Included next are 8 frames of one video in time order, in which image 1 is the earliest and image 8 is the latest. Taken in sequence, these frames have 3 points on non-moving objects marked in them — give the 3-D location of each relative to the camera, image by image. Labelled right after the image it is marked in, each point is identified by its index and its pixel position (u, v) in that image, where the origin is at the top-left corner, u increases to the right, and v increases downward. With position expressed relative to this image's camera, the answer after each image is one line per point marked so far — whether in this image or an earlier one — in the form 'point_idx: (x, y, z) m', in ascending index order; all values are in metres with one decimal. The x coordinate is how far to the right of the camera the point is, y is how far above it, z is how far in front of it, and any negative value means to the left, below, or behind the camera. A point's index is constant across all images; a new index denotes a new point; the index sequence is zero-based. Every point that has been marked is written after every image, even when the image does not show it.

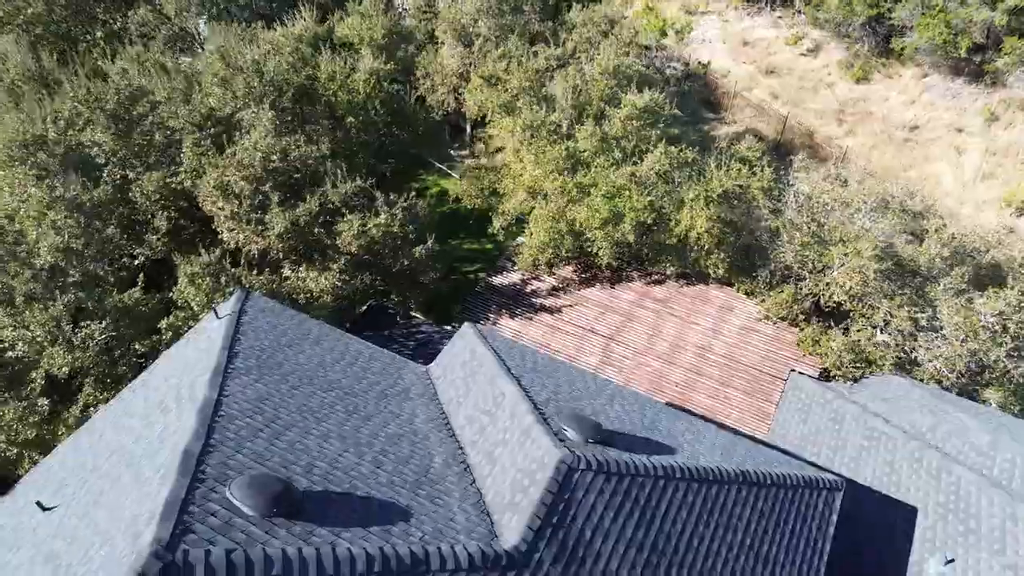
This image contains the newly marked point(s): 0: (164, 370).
0: (-6.5, -1.6, +13.7) m
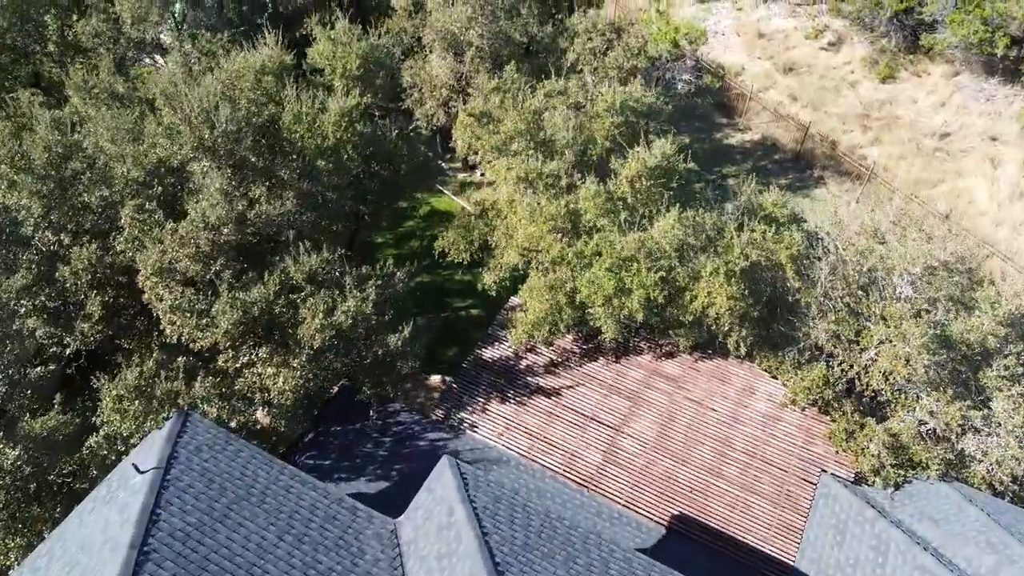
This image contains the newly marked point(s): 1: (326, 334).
0: (-6.7, -4.1, +11.2) m
1: (-4.2, -1.1, +16.6) m
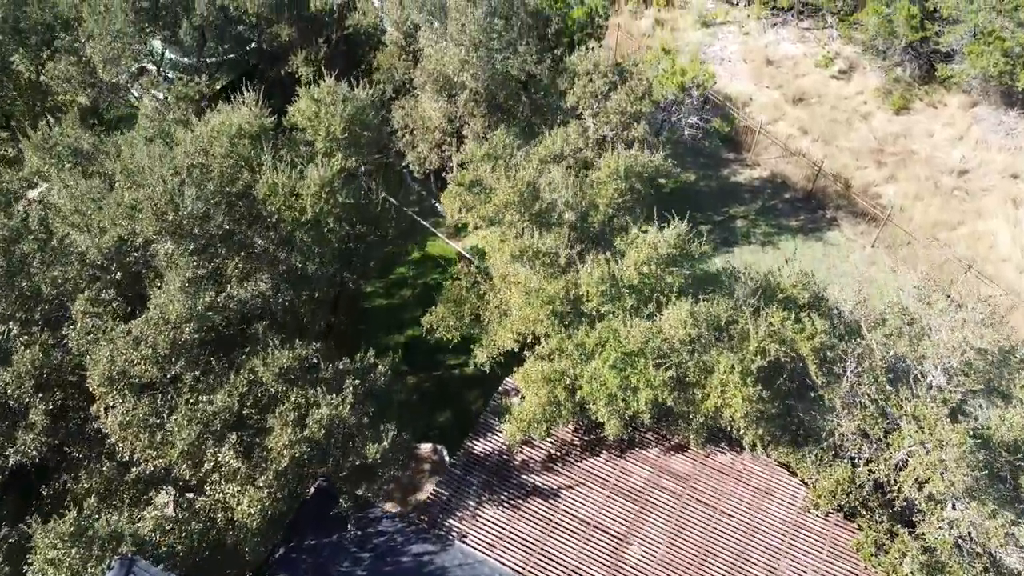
0: (-6.9, -6.2, +9.4) m
1: (-4.3, -3.3, +14.8) m
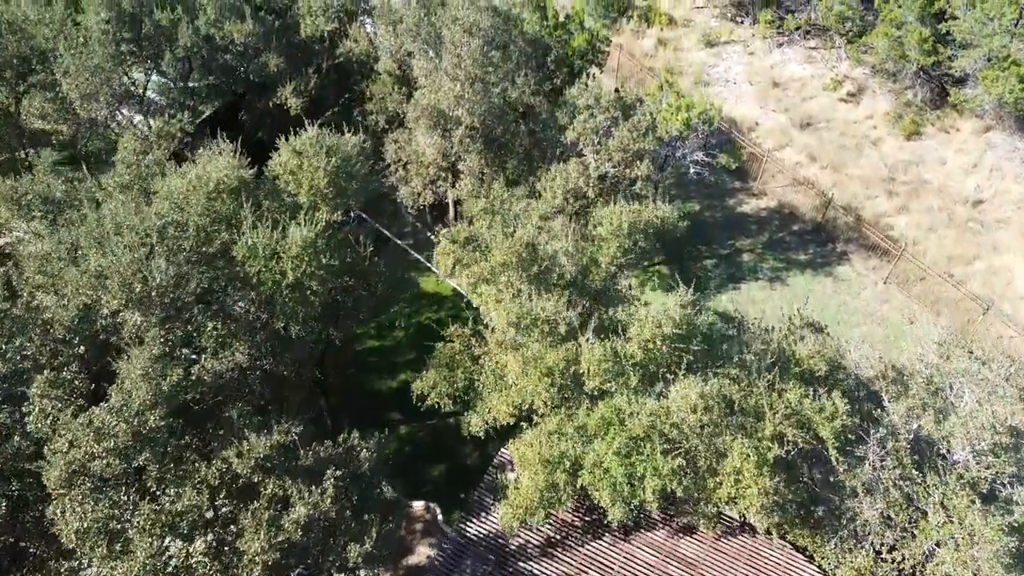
0: (-7.0, -7.9, +8.2) m
1: (-4.4, -4.9, +13.6) m
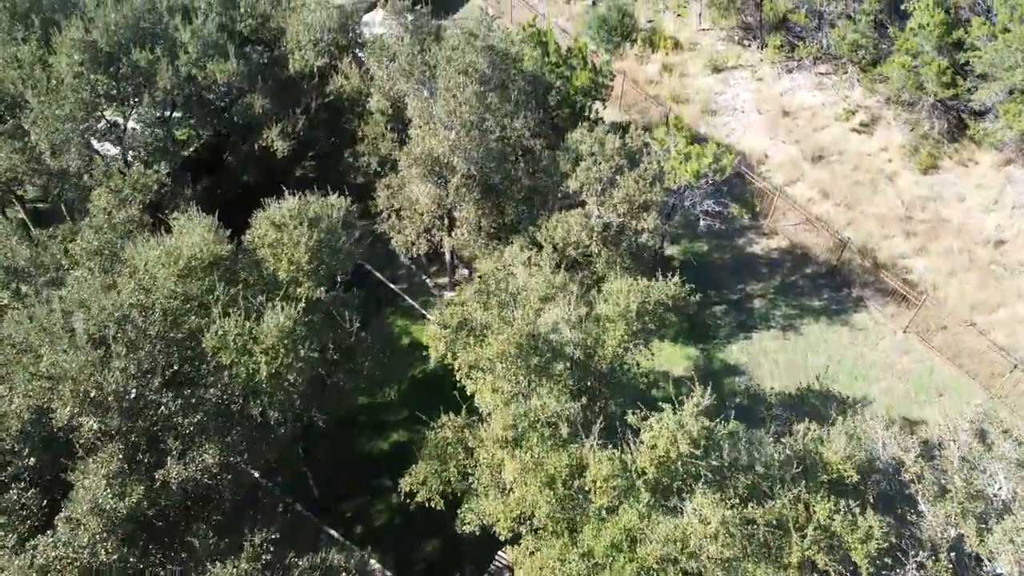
0: (-7.0, -9.9, +6.6) m
1: (-4.5, -6.9, +11.9) m
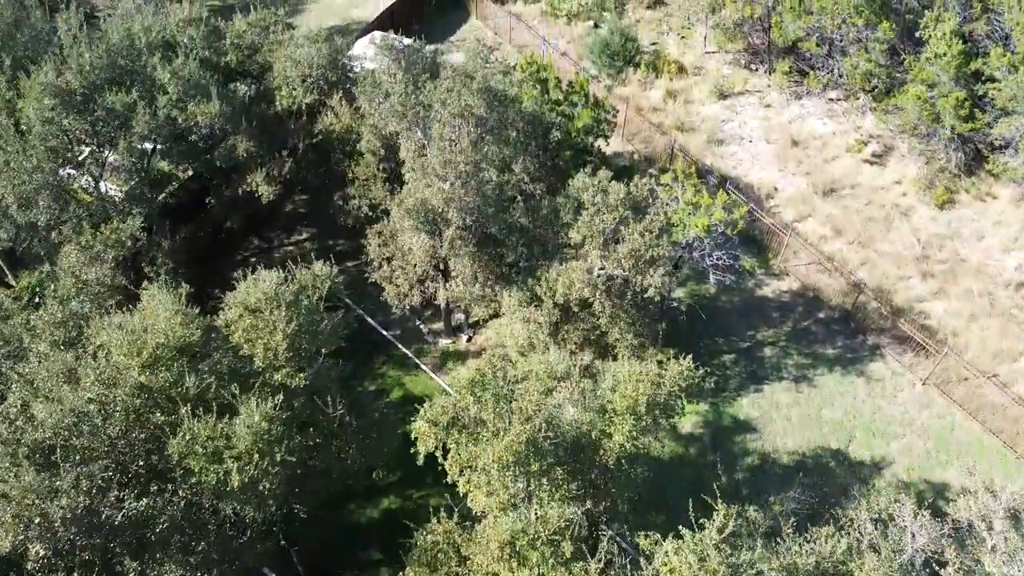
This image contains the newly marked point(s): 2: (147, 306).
0: (-7.1, -11.8, +5.0) m
1: (-4.6, -8.8, +10.4) m
2: (-8.7, -0.4, +17.5) m
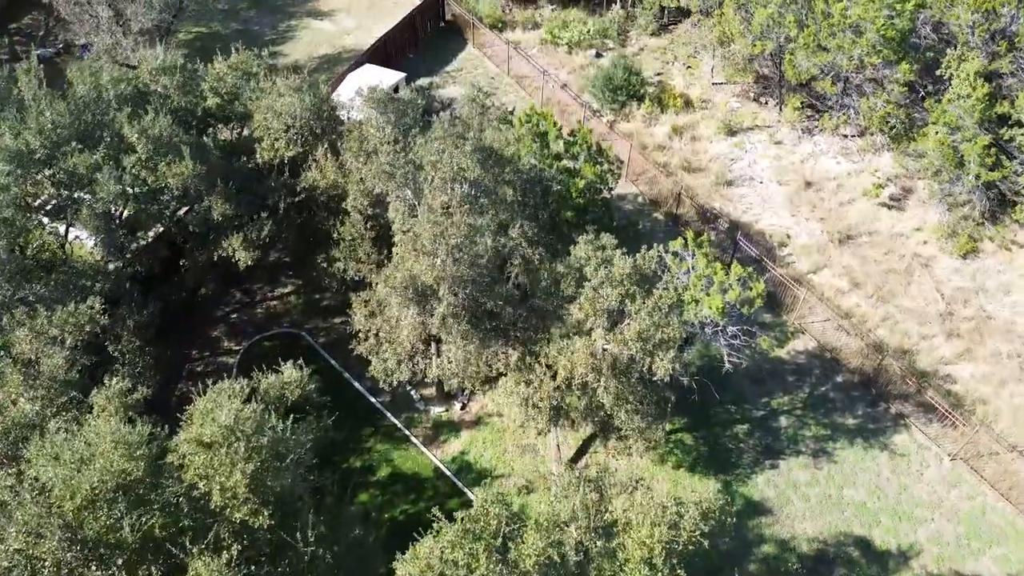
0: (-7.2, -14.3, +3.0) m
1: (-4.7, -11.3, +8.4) m
2: (-8.8, -2.9, +15.4) m
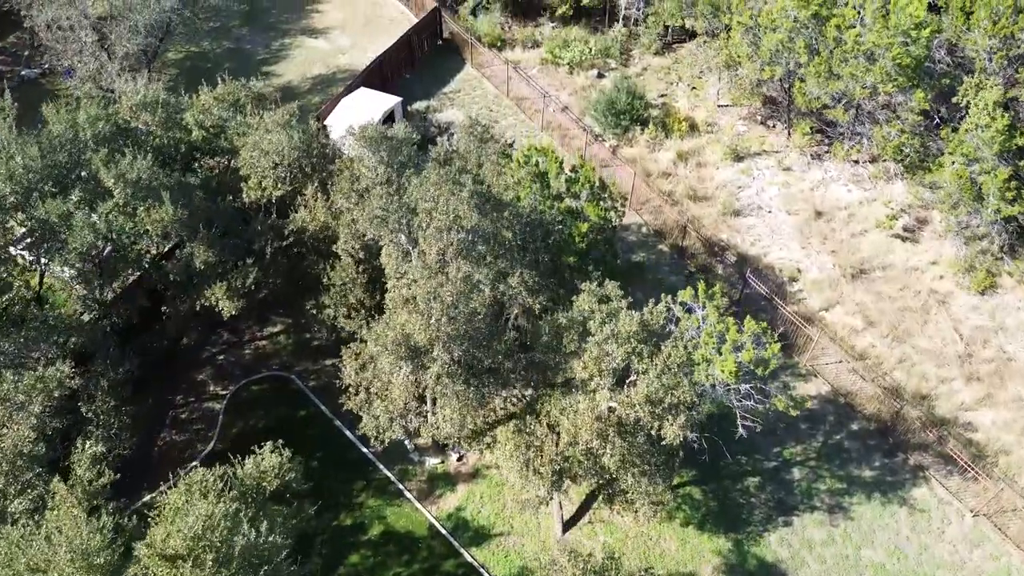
0: (-7.2, -15.9, +1.6) m
1: (-4.7, -12.9, +7.0) m
2: (-8.8, -4.5, +14.1) m
